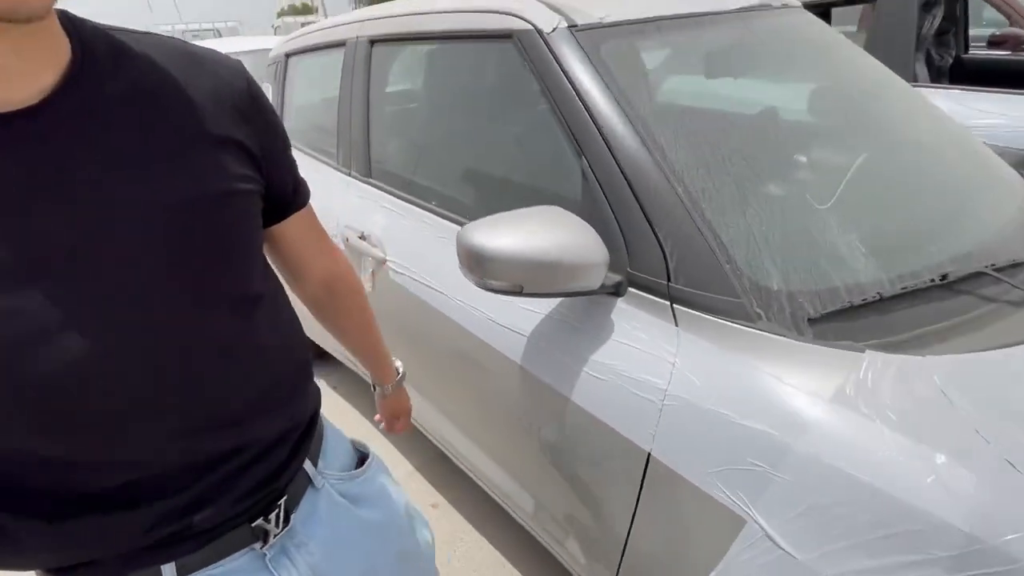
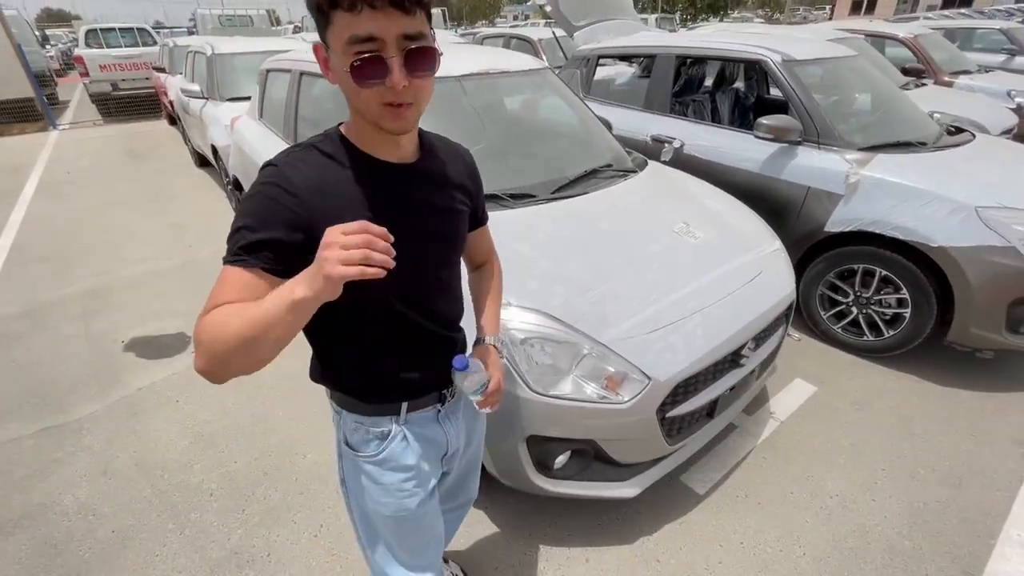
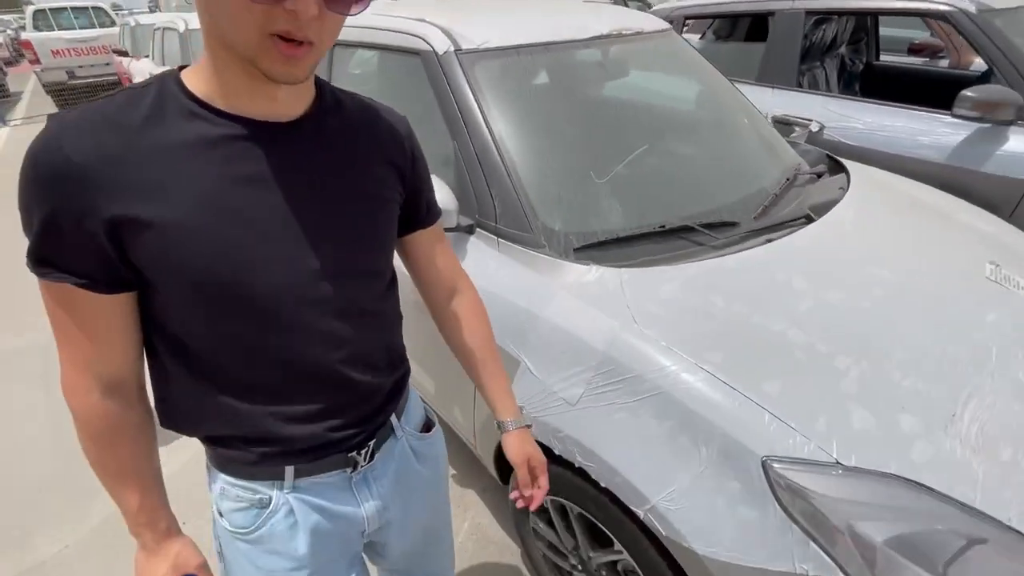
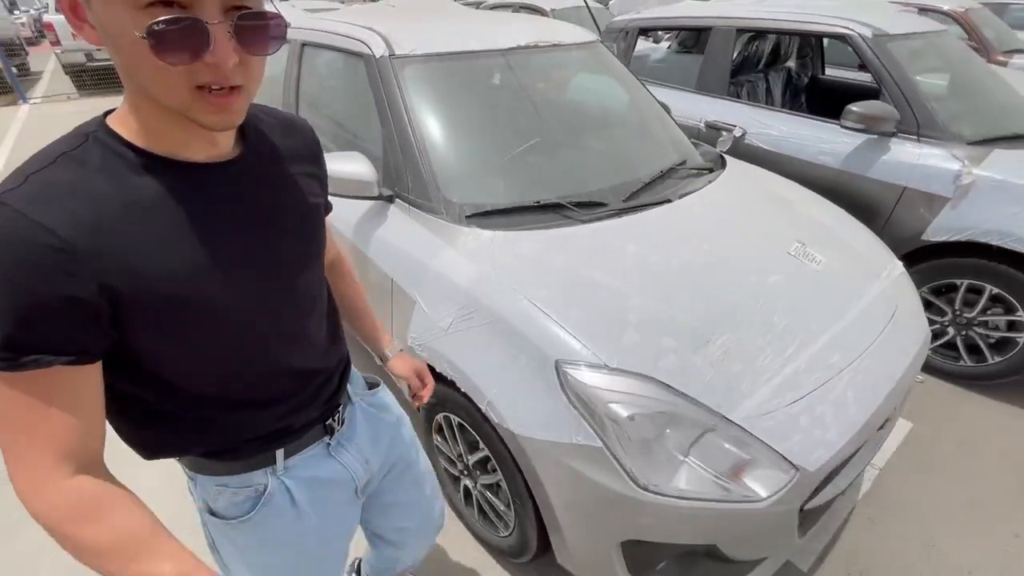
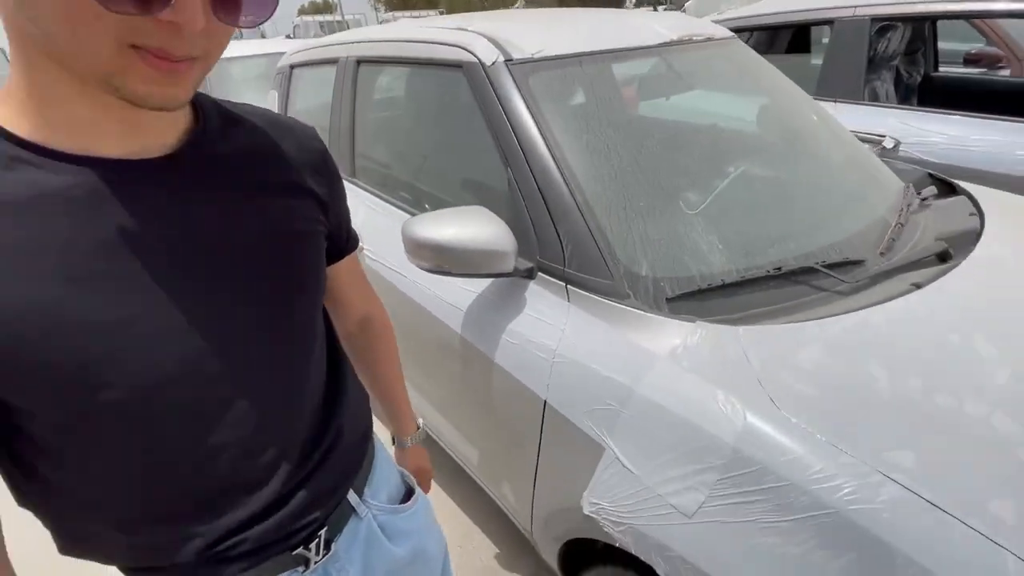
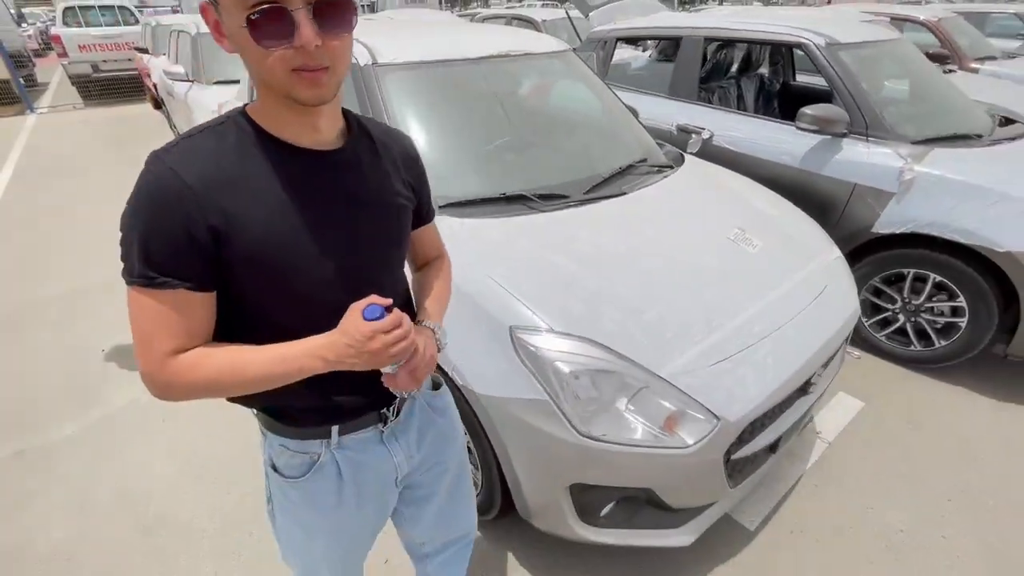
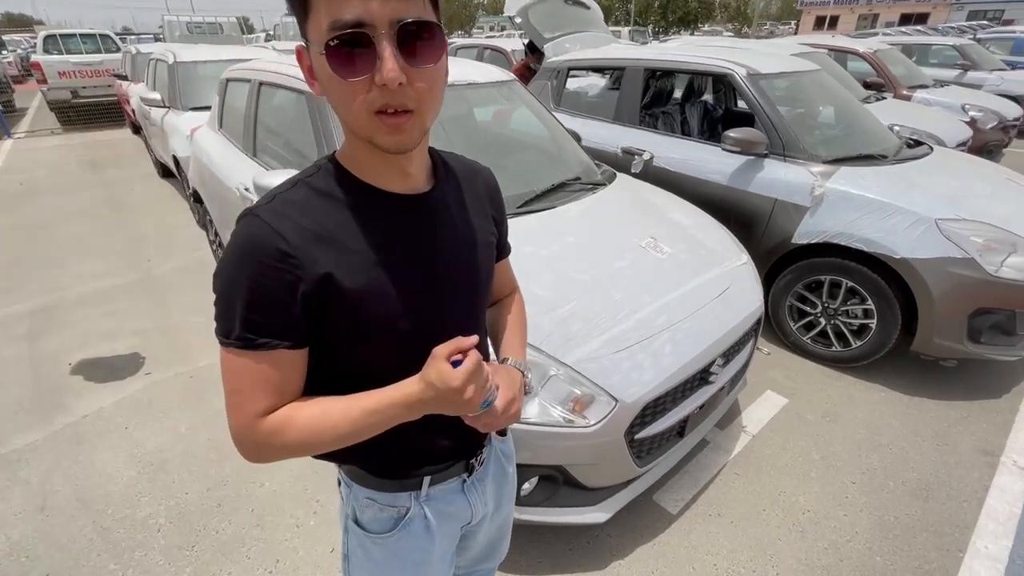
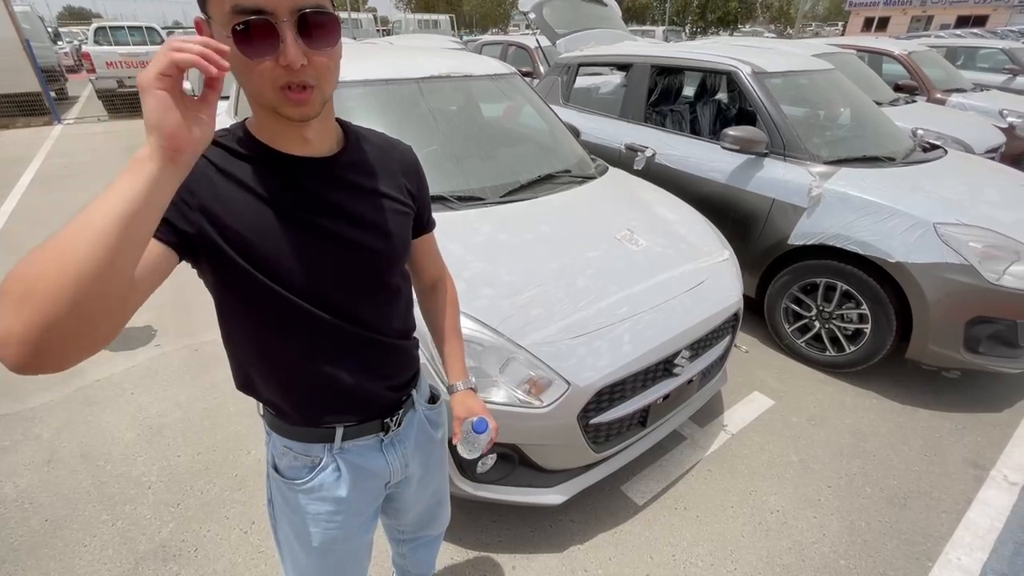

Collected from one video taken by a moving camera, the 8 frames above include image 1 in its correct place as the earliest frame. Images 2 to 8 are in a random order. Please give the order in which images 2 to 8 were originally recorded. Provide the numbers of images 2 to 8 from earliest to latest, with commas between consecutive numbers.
5, 3, 4, 6, 2, 8, 7
